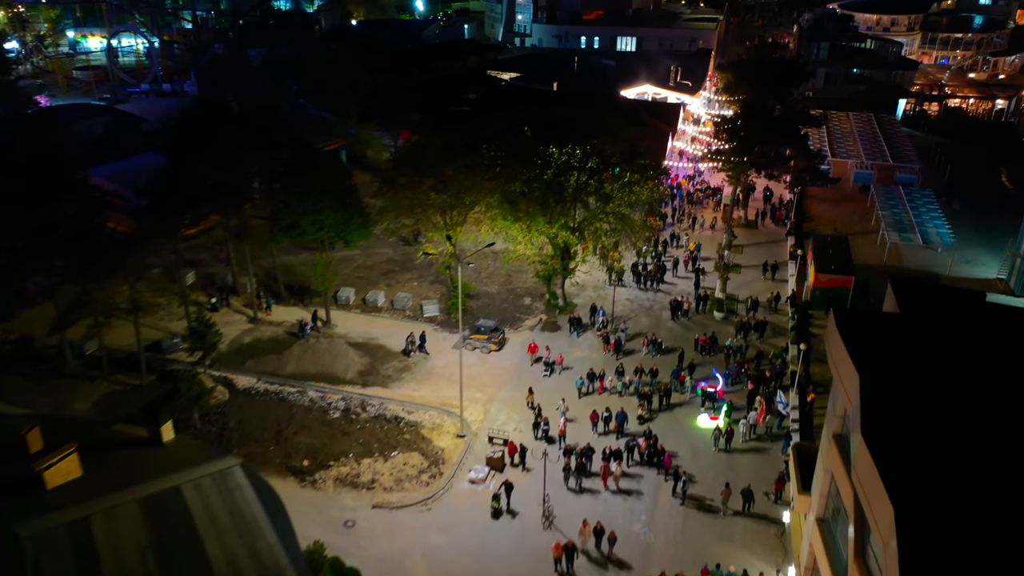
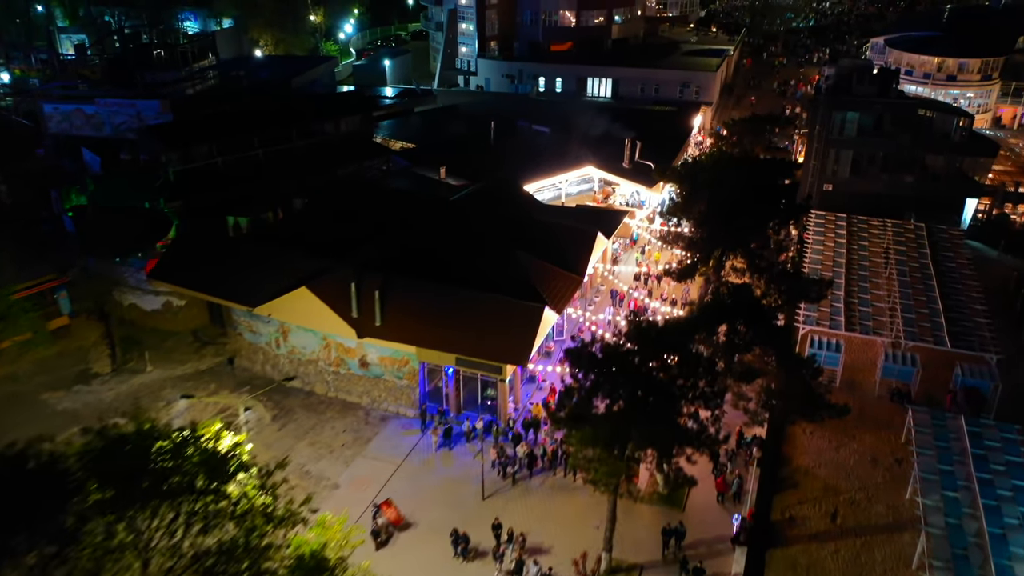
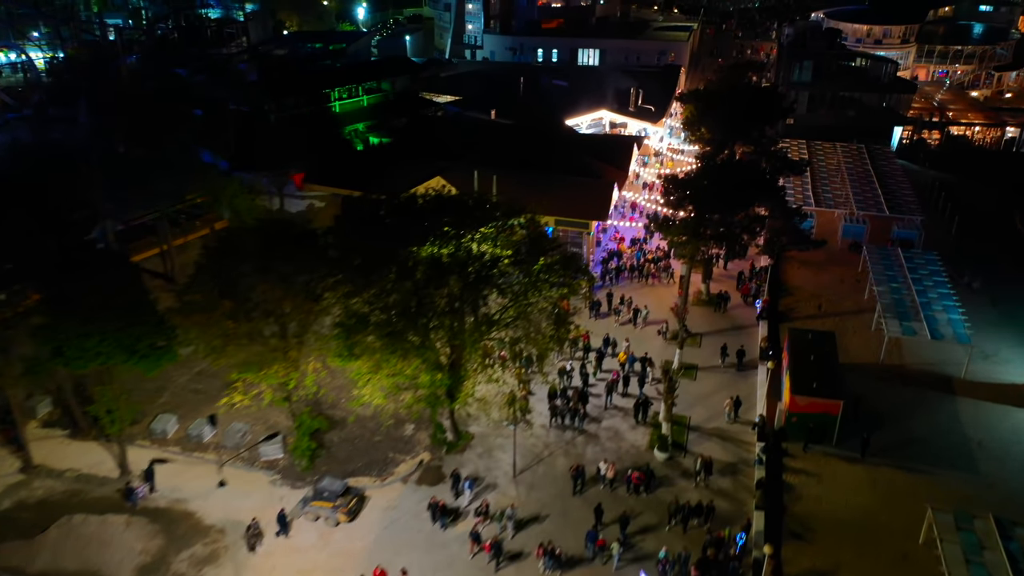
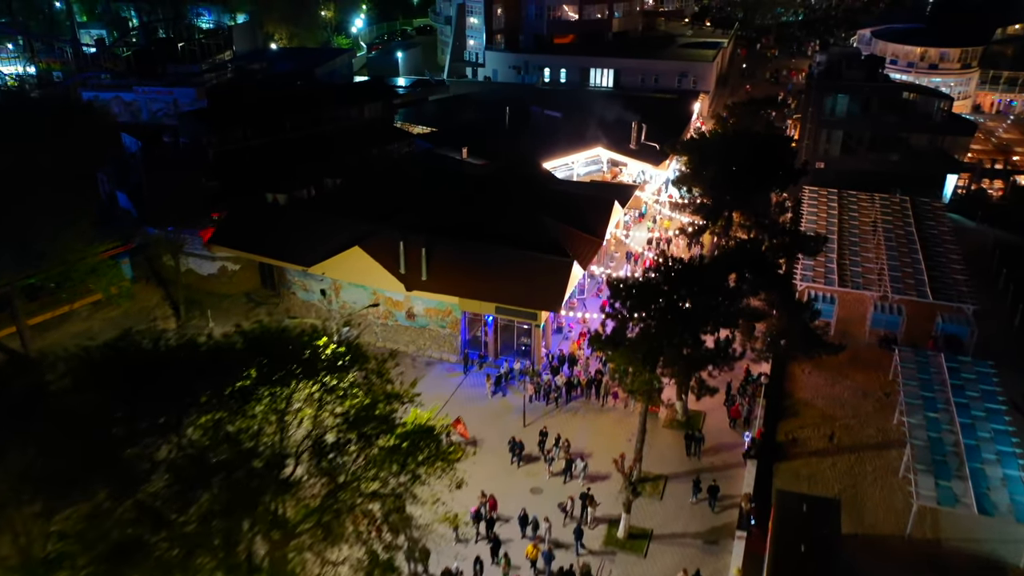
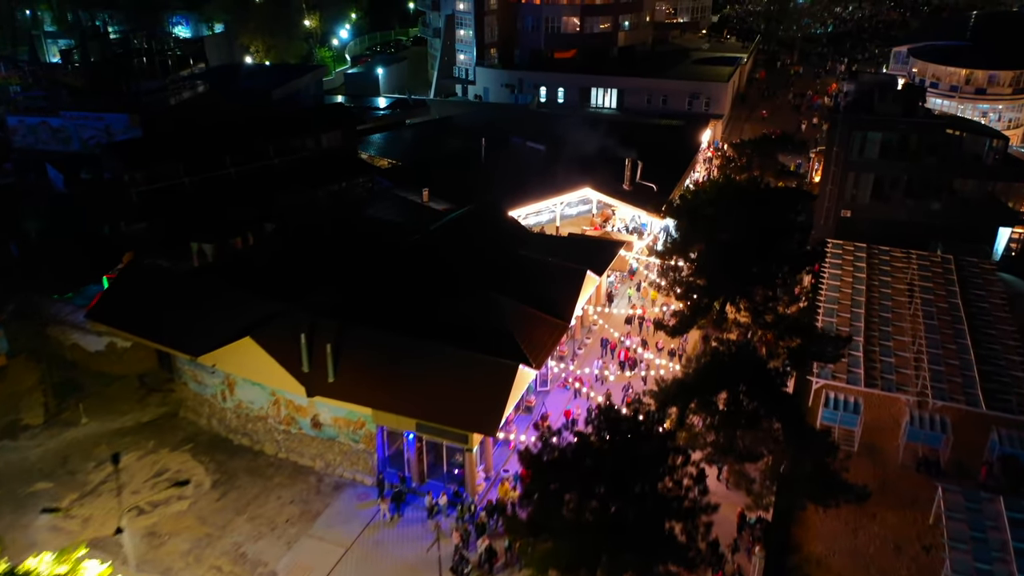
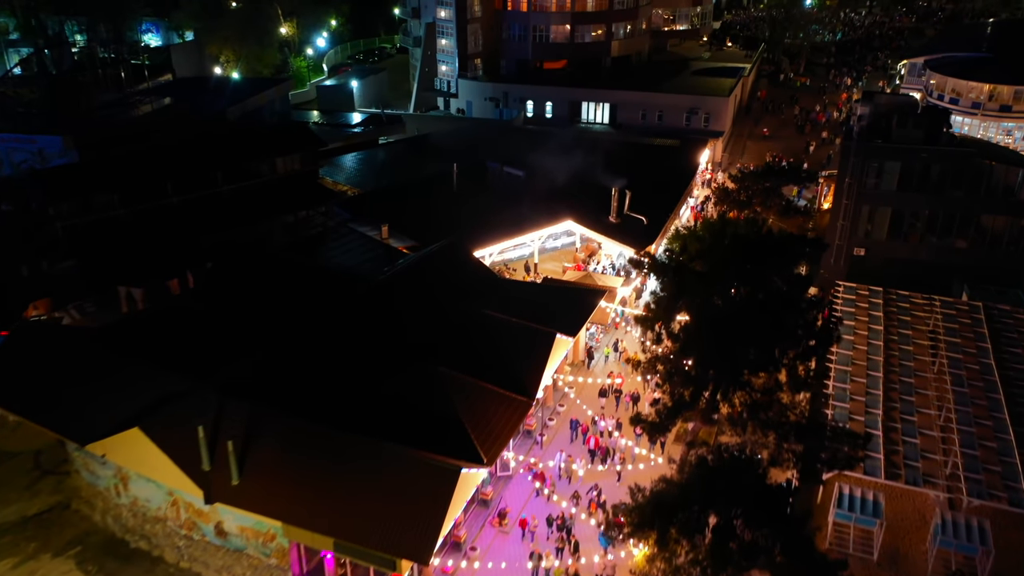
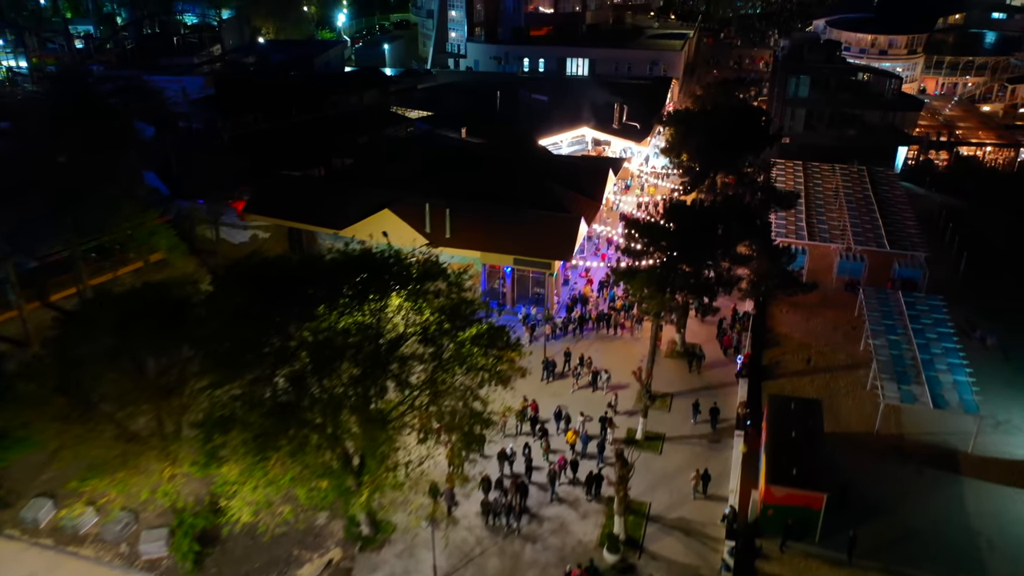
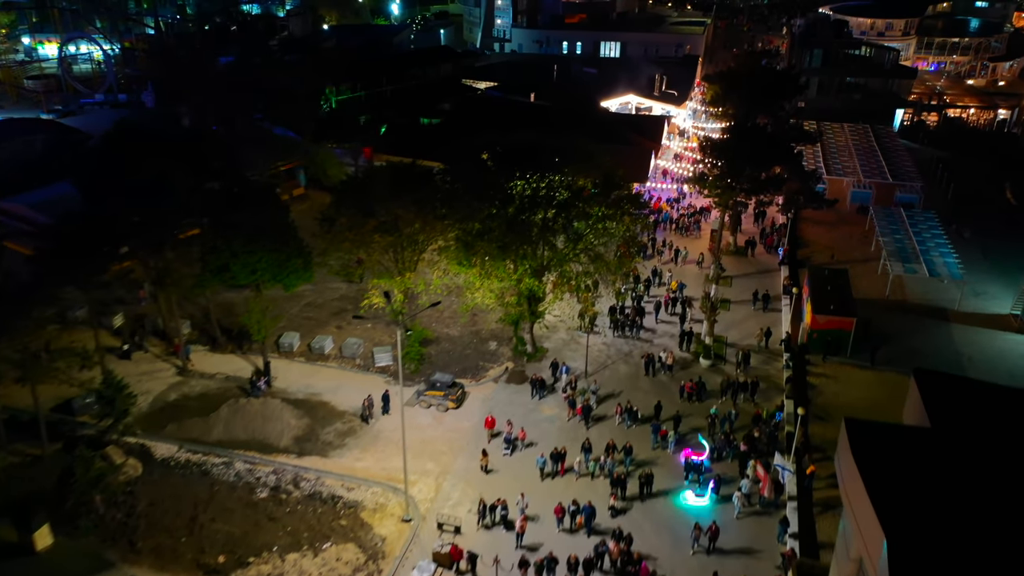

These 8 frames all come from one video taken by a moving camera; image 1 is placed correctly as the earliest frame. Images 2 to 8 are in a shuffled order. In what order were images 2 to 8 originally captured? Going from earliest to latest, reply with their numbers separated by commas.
8, 3, 7, 4, 2, 5, 6
